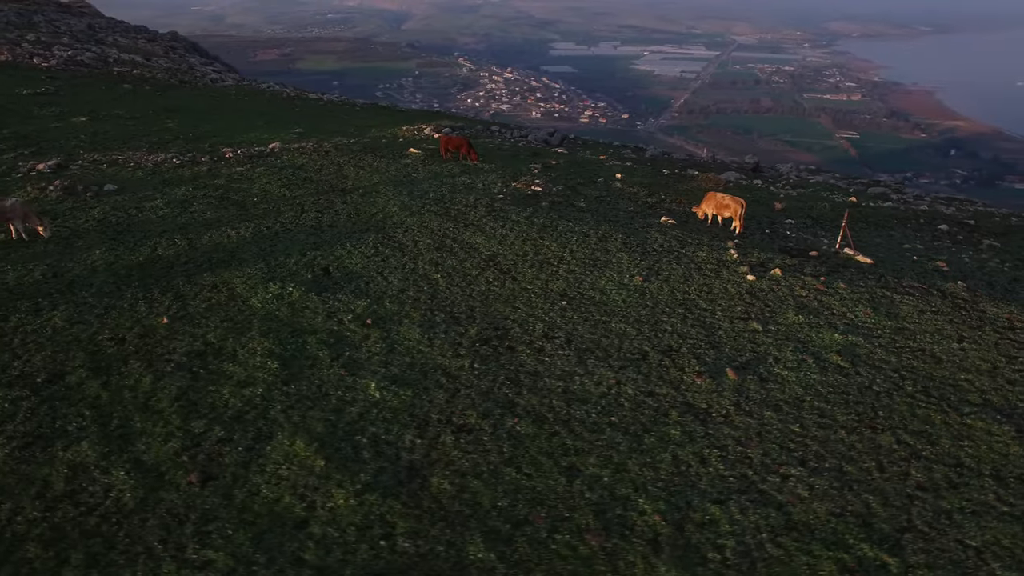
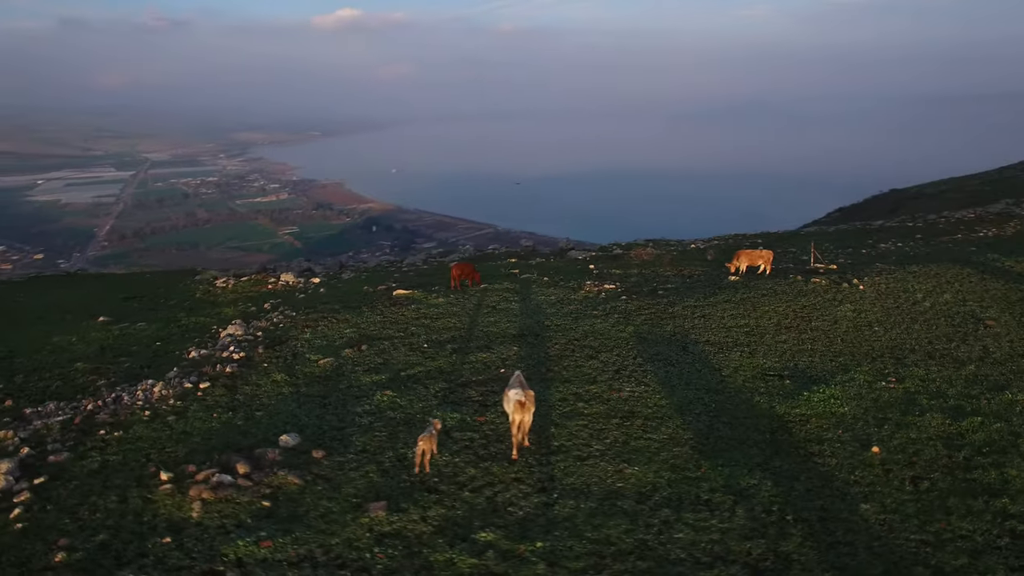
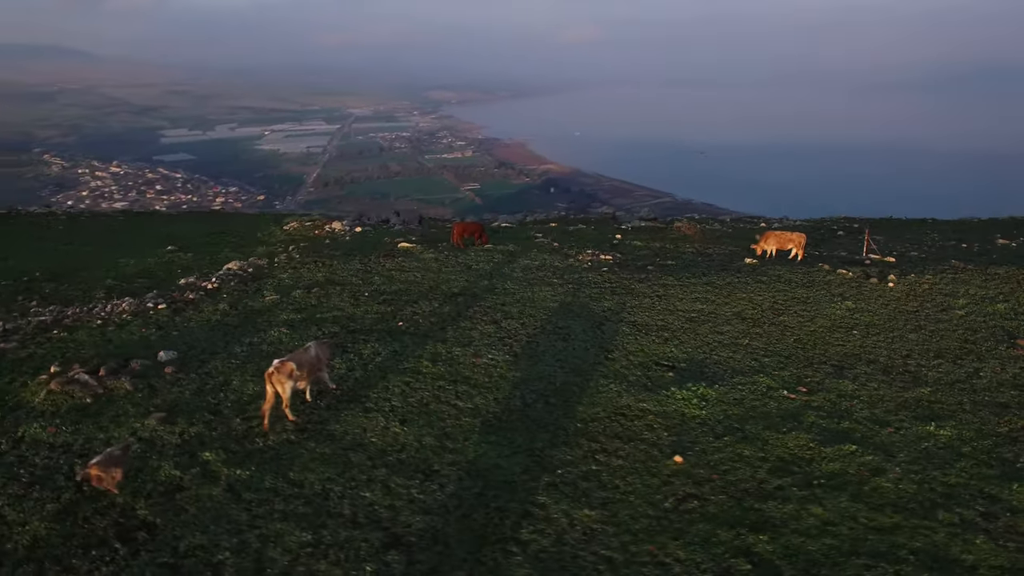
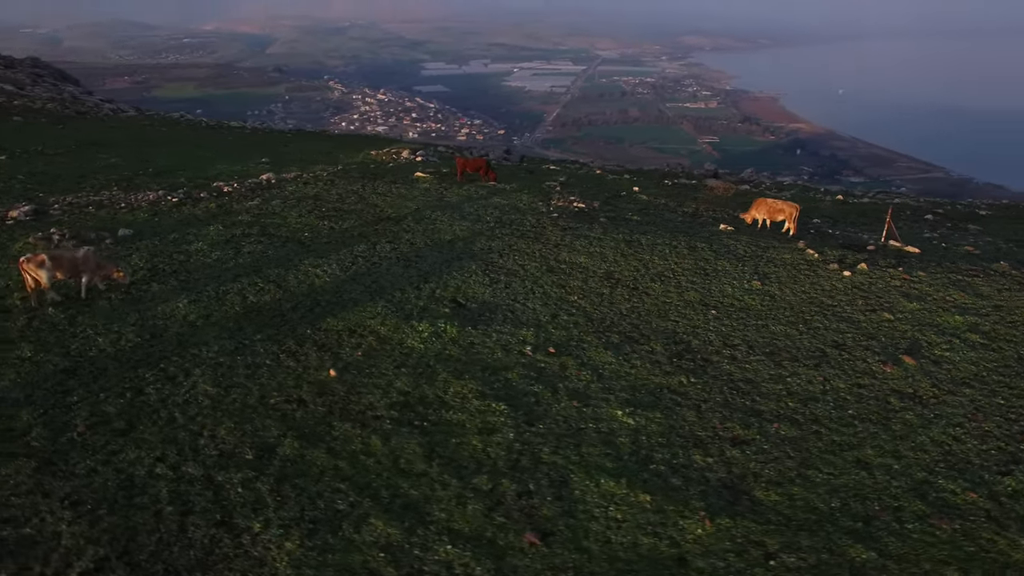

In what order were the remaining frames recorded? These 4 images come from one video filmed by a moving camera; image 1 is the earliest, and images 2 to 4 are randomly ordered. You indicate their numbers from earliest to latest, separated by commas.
4, 3, 2
